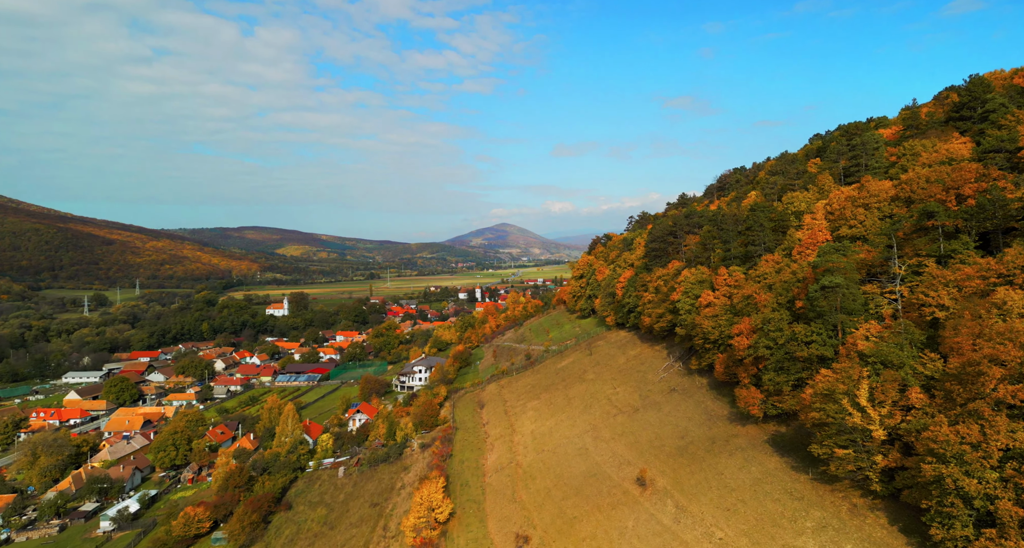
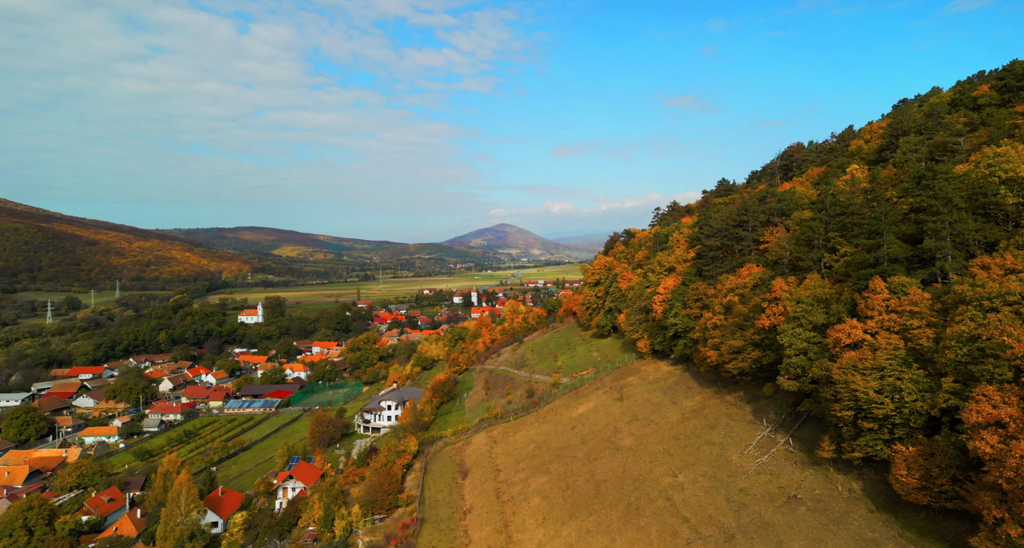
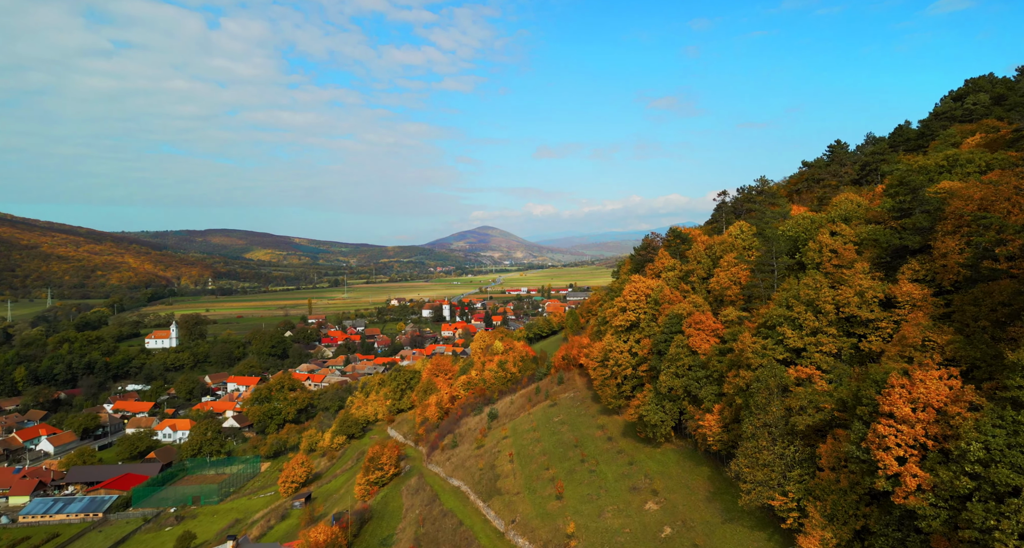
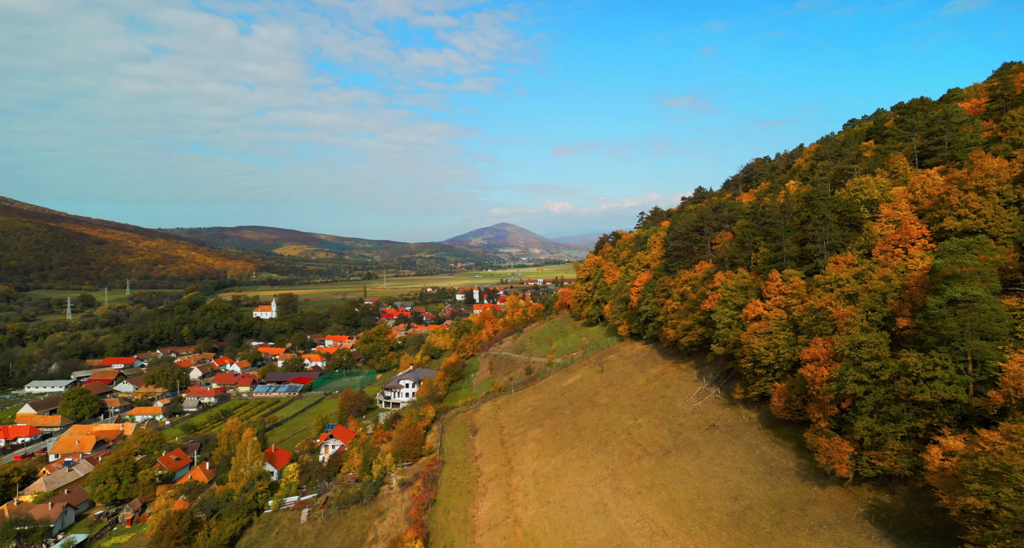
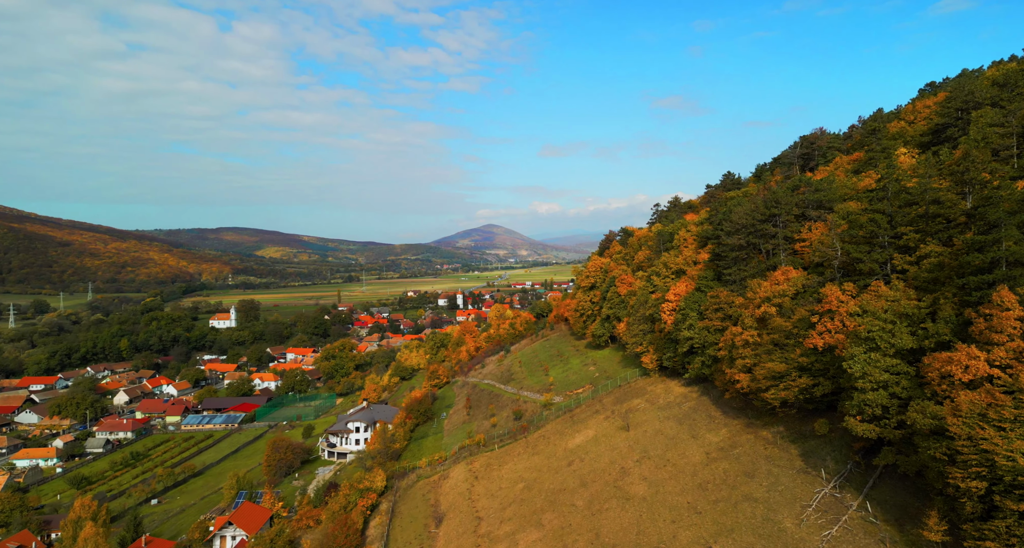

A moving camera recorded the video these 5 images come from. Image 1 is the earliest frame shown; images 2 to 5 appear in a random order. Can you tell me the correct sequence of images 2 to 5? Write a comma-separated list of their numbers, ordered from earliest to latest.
4, 2, 5, 3
